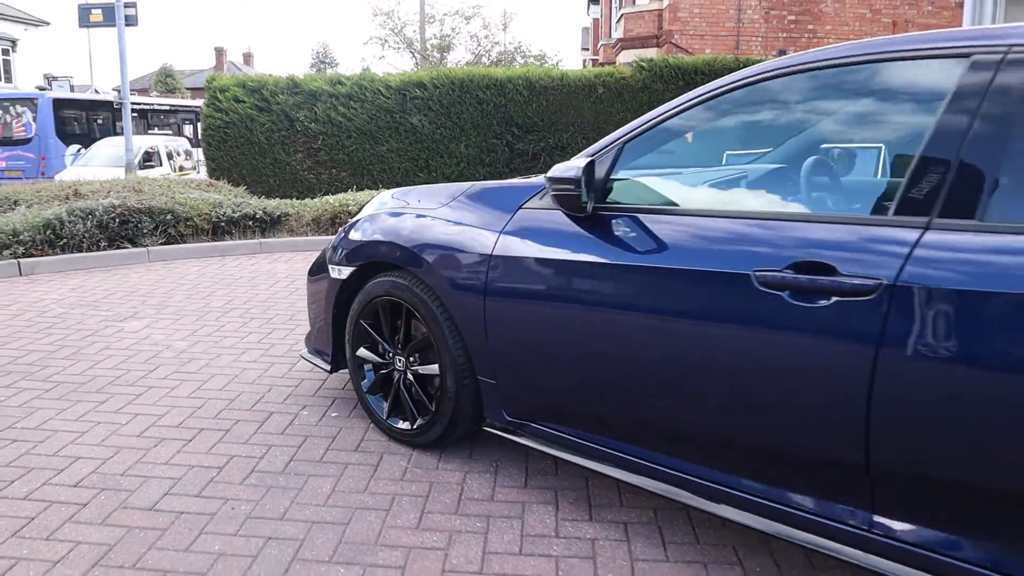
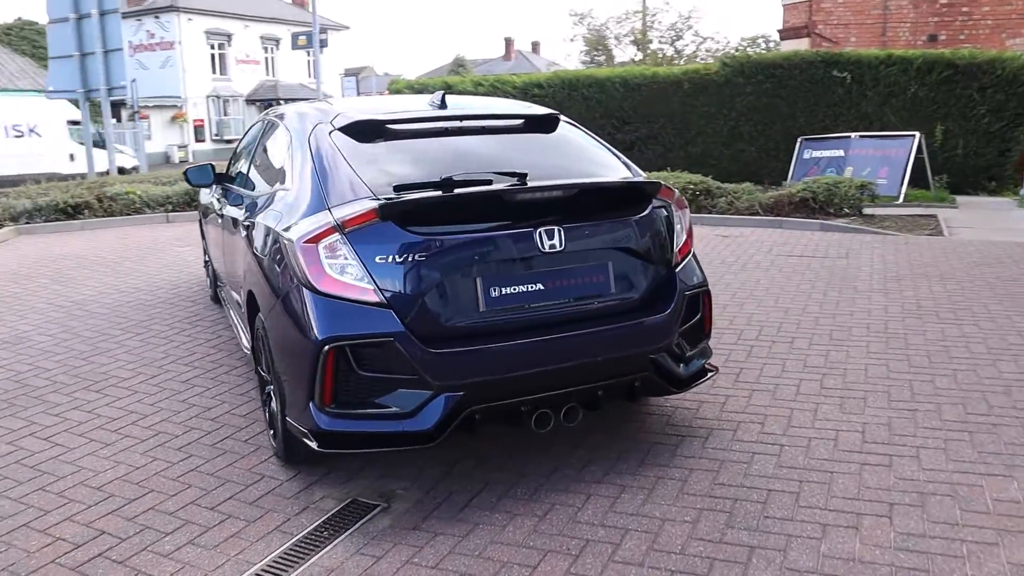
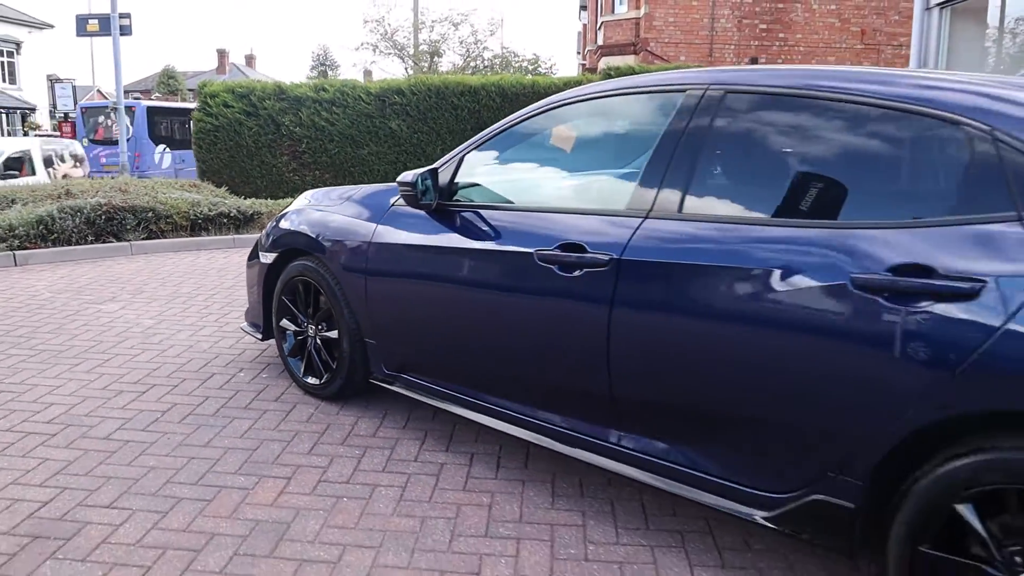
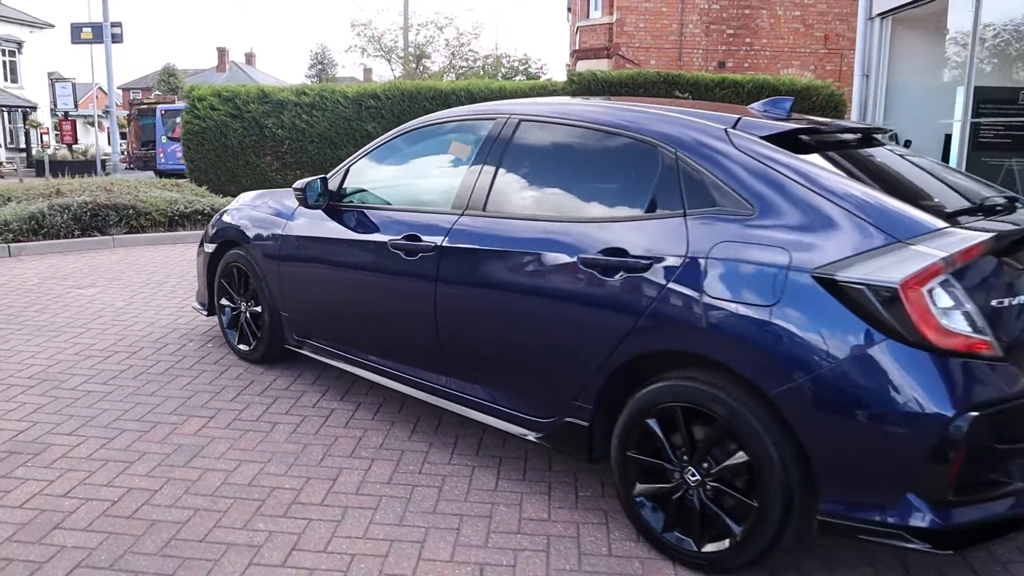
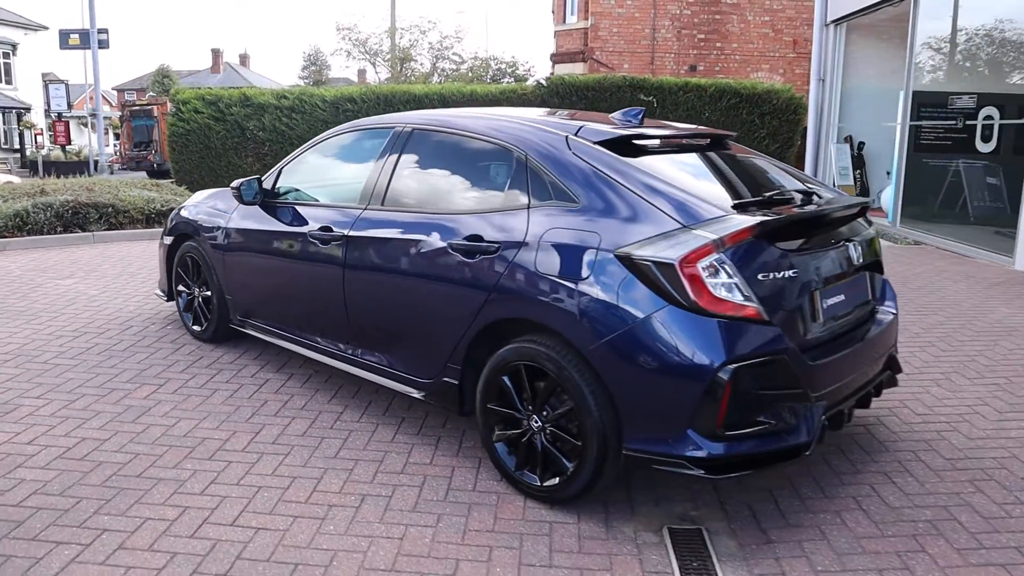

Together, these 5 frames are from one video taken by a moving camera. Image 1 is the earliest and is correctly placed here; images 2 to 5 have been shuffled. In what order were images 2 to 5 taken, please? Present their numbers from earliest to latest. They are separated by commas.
3, 4, 5, 2
